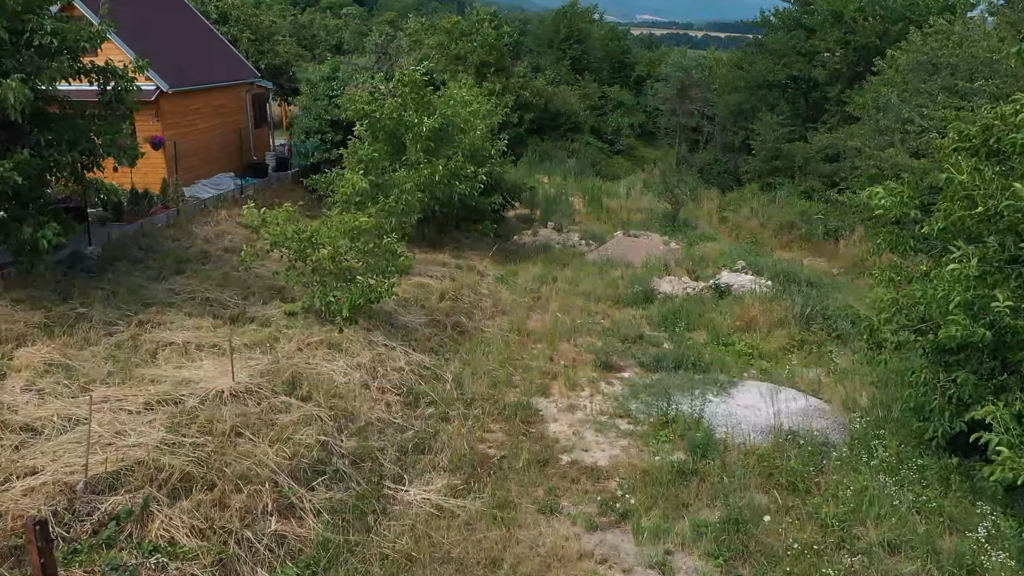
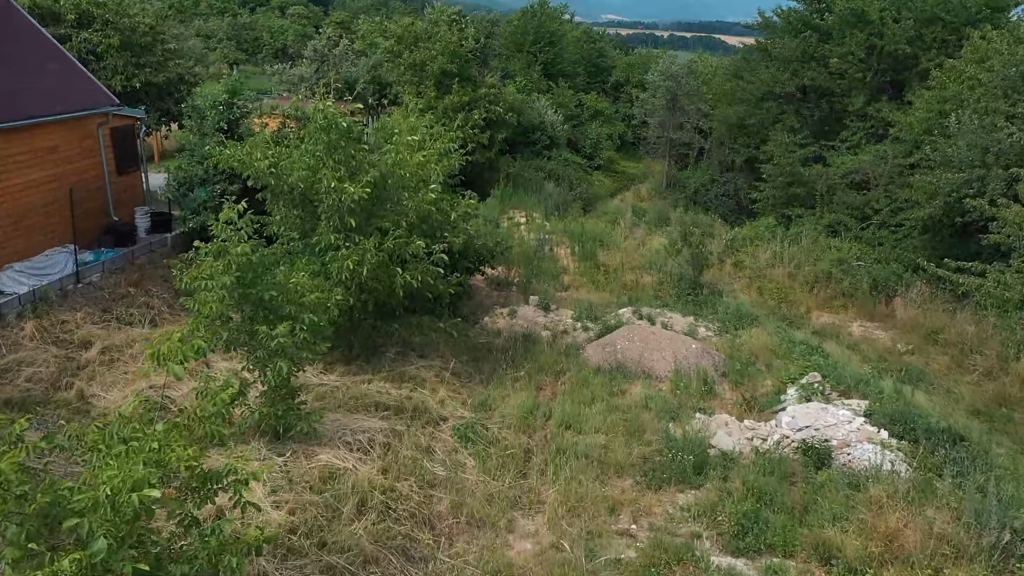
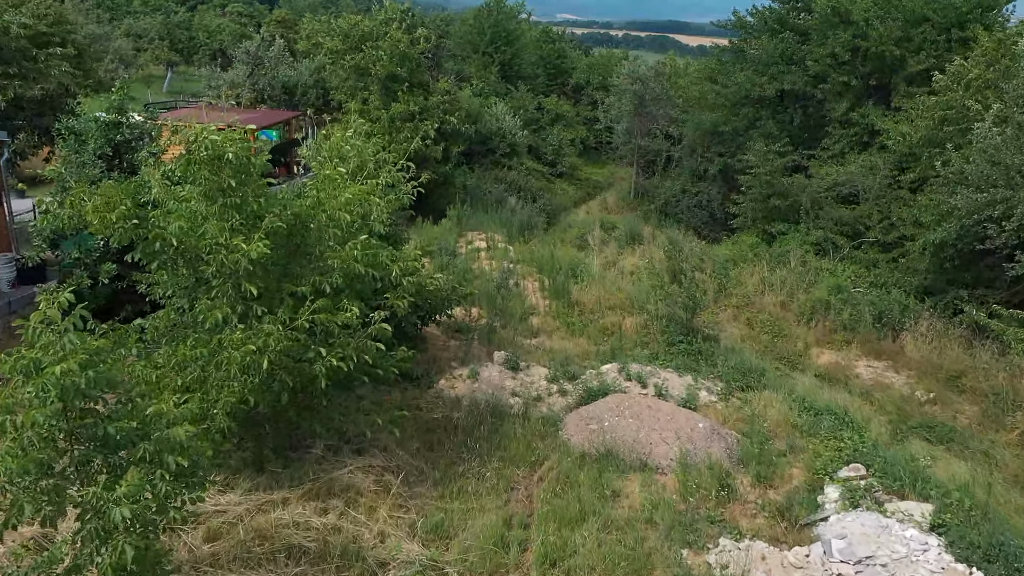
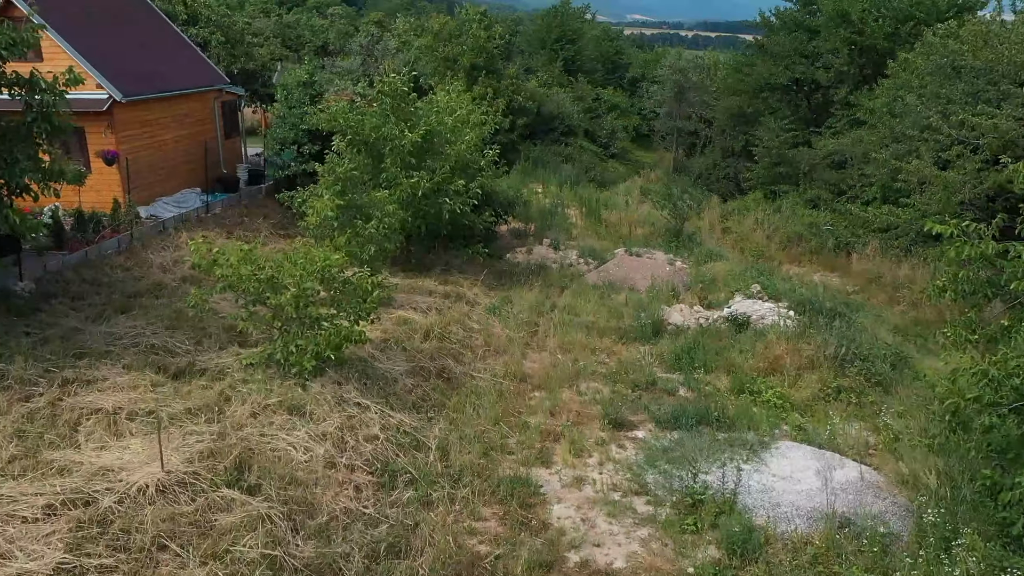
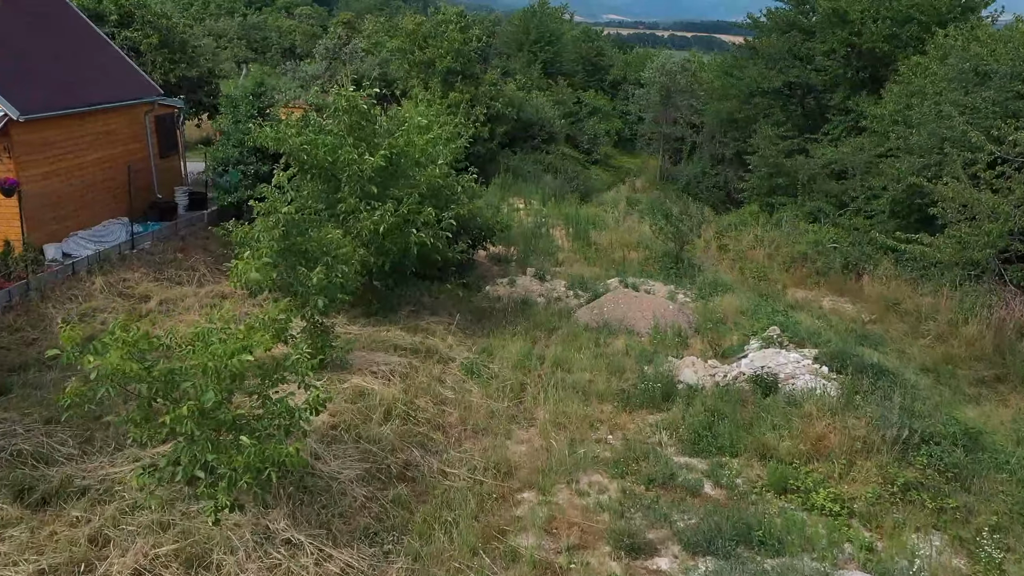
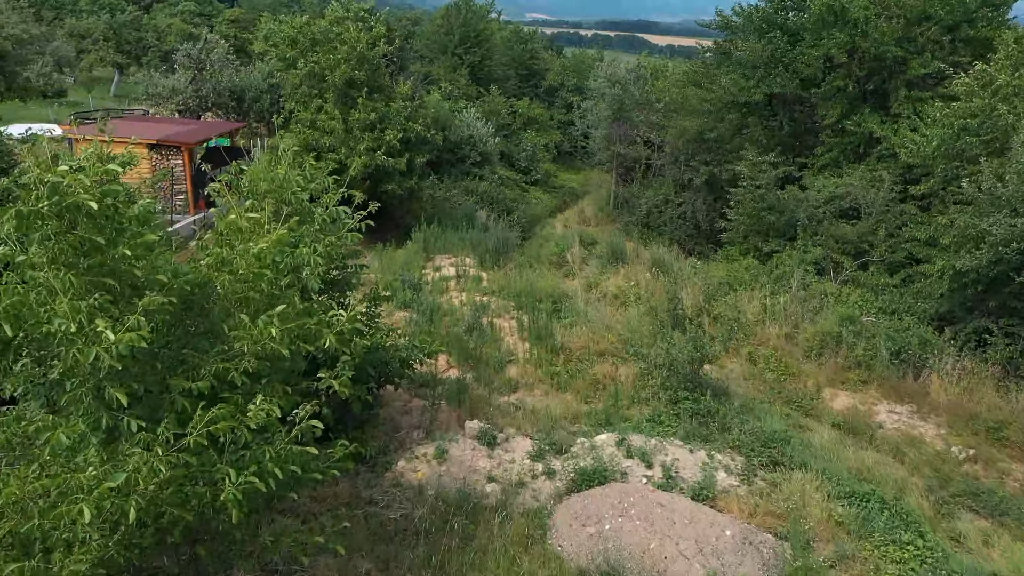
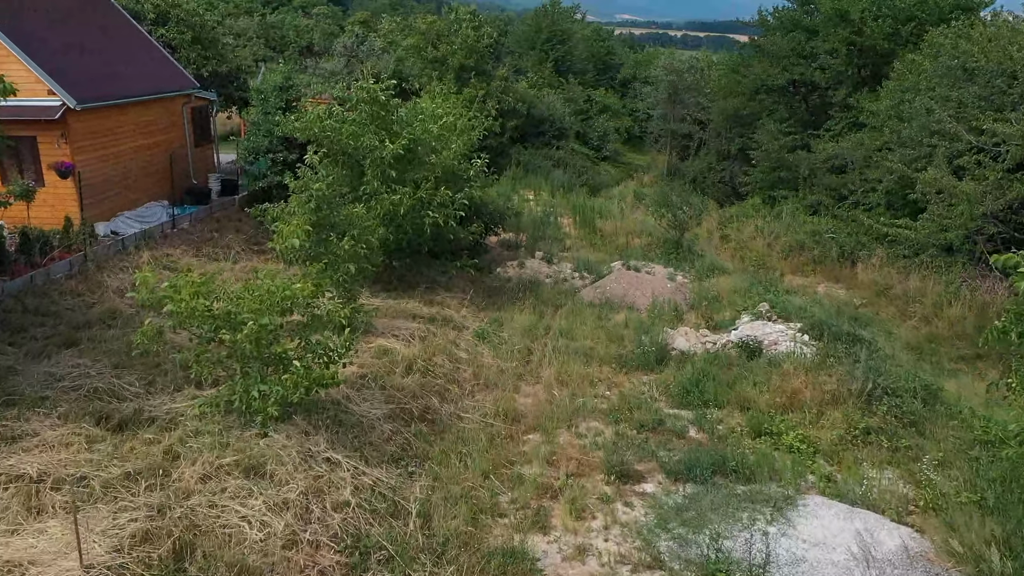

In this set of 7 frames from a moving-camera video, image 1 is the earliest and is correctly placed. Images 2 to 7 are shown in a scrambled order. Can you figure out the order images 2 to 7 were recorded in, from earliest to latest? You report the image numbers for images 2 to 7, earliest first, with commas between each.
4, 7, 5, 2, 3, 6
